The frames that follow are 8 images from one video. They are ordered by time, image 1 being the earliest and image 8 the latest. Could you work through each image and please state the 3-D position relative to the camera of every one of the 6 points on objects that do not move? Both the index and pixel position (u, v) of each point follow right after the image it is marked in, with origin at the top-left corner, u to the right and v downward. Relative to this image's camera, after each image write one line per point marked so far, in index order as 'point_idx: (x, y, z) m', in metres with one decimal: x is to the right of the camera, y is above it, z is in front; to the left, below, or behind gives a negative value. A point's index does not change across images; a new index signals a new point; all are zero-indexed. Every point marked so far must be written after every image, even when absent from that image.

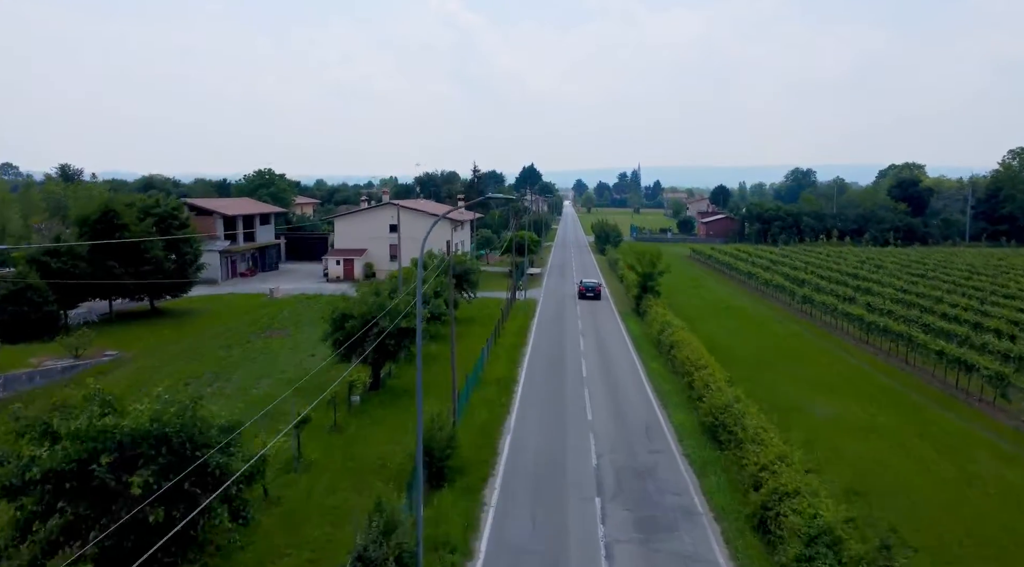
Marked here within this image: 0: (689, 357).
0: (+3.3, -1.4, +14.2) m
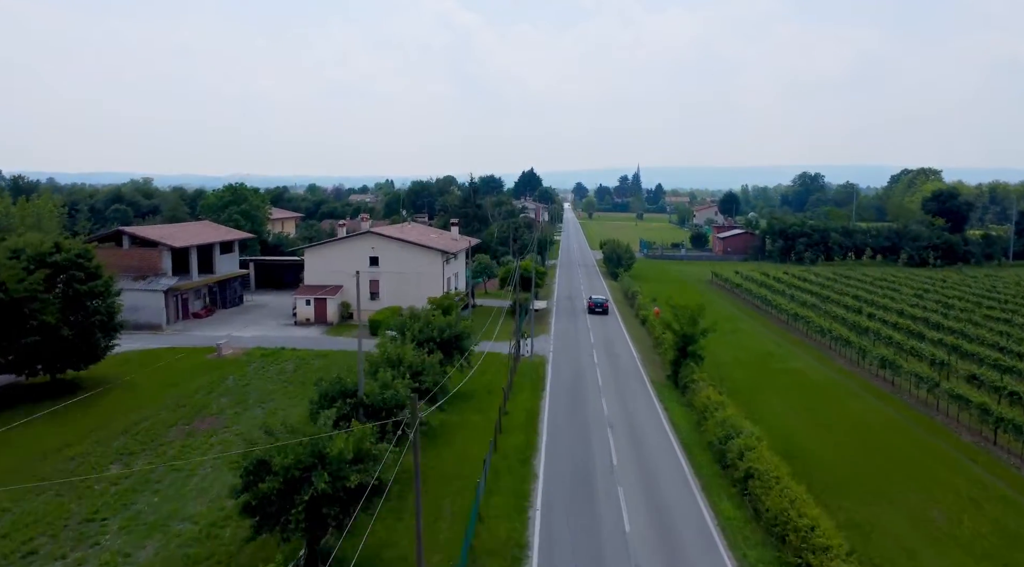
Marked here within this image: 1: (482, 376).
0: (+3.4, -2.8, +9.5) m
1: (-0.7, -2.2, +18.3) m
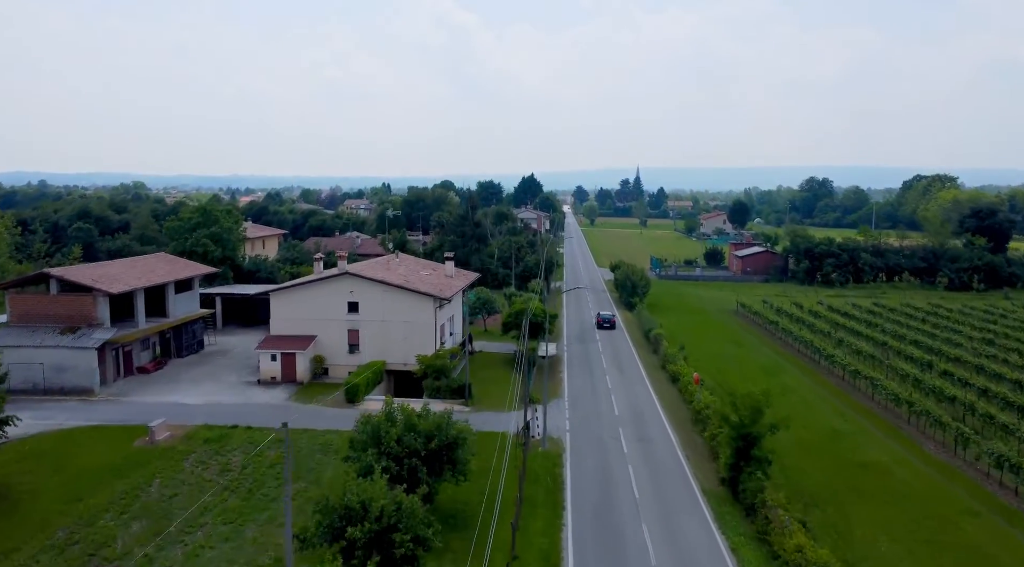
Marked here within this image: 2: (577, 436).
0: (+3.6, -4.3, +5.3) m
1: (-0.6, -3.6, +14.1) m
2: (+1.5, -3.4, +17.1) m
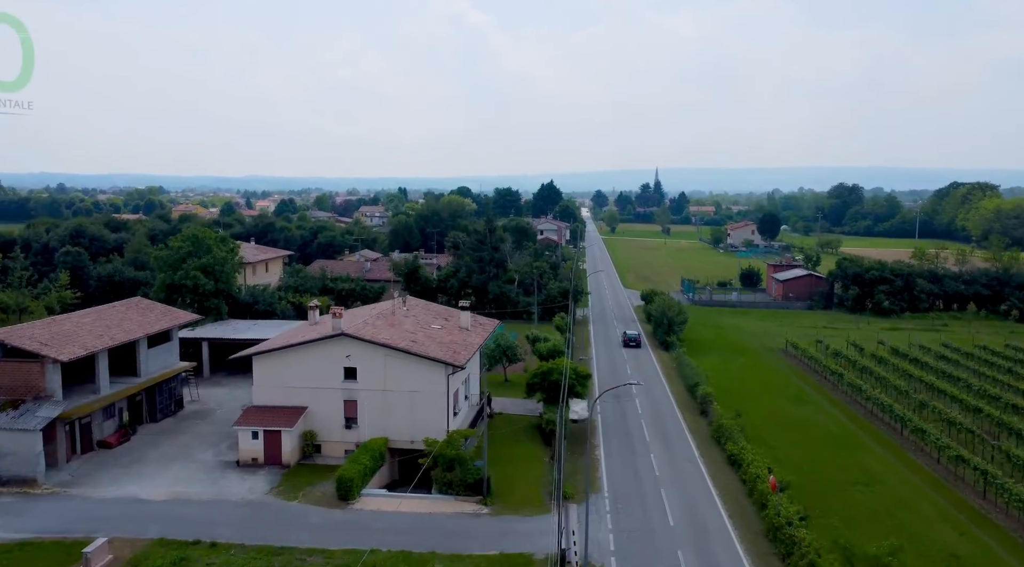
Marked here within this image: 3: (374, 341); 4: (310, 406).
0: (+3.9, -5.8, +1.7) m
1: (-0.1, -5.1, +10.6) m
2: (+2.0, -4.9, +13.4) m
3: (-3.3, -1.4, +18.2) m
4: (-4.9, -3.0, +18.6) m
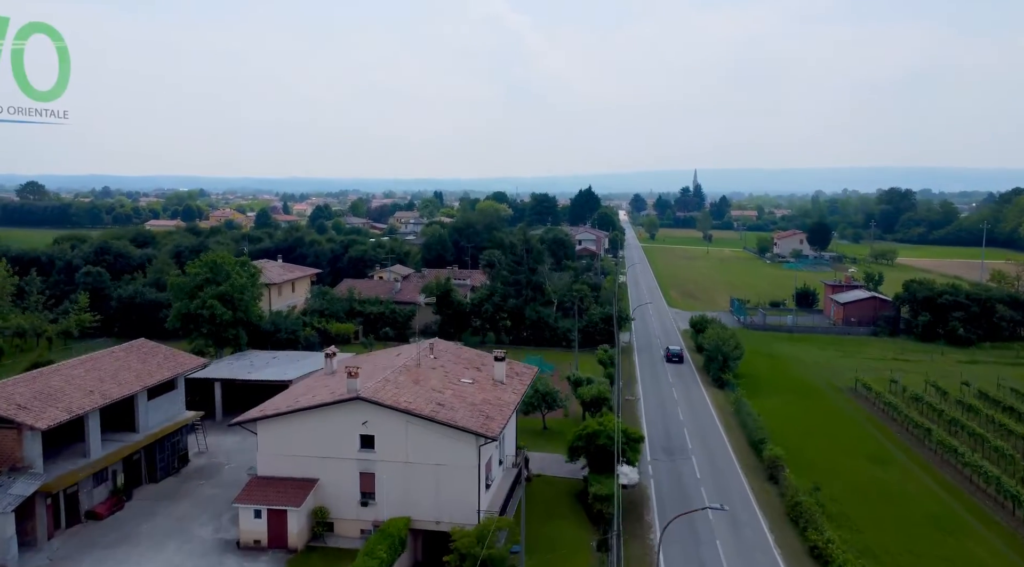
0: (+3.9, -6.9, -1.1) m
1: (+0.4, -6.3, +7.9) m
2: (+2.6, -6.1, +10.7) m
3: (-2.5, -2.5, +15.7) m
4: (-4.0, -4.1, +16.2) m
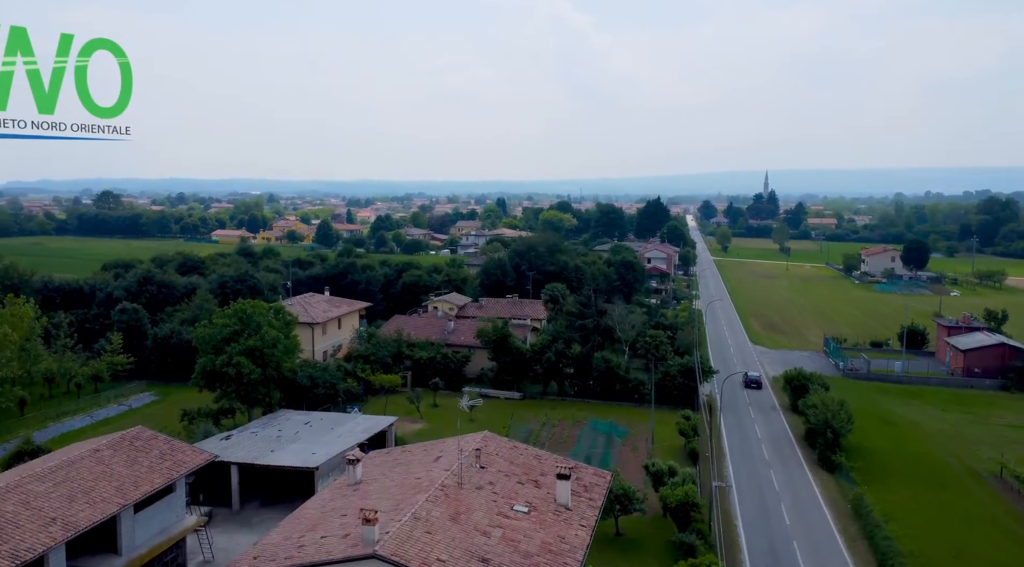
0: (+3.5, -8.8, -5.6) m
1: (+0.8, -8.1, +3.7) m
2: (+3.2, -8.0, +6.3) m
3: (-1.4, -4.4, +11.7) m
4: (-3.0, -6.0, +12.3) m
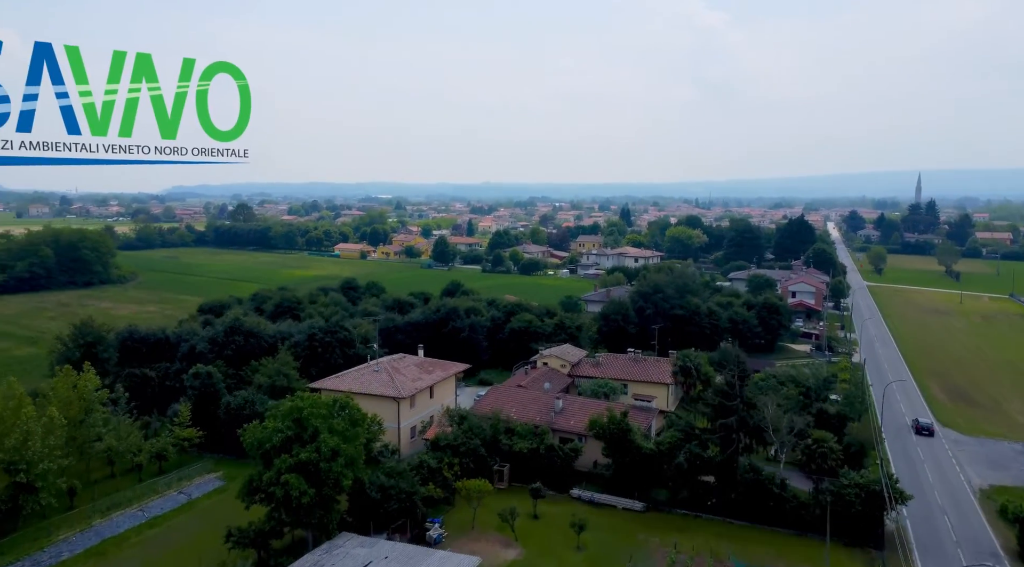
0: (+1.4, -11.5, -12.4) m
1: (+0.1, -10.9, -2.7) m
2: (+3.0, -10.8, -0.6) m
3: (-0.7, -7.2, +5.5) m
4: (-2.1, -8.8, +6.4) m
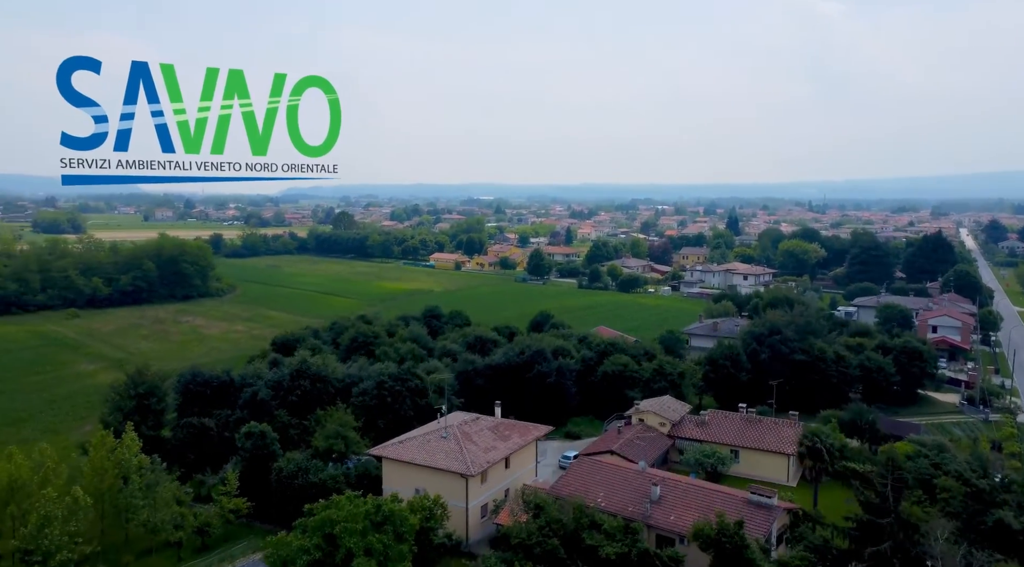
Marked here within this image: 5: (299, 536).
0: (-1.4, -13.6, -17.3) m
1: (-1.4, -13.0, -7.5) m
2: (+1.7, -12.9, -5.8) m
3: (-1.1, -9.2, +0.7) m
4: (-2.4, -10.8, +1.8) m
5: (-5.1, -6.1, +18.5) m
